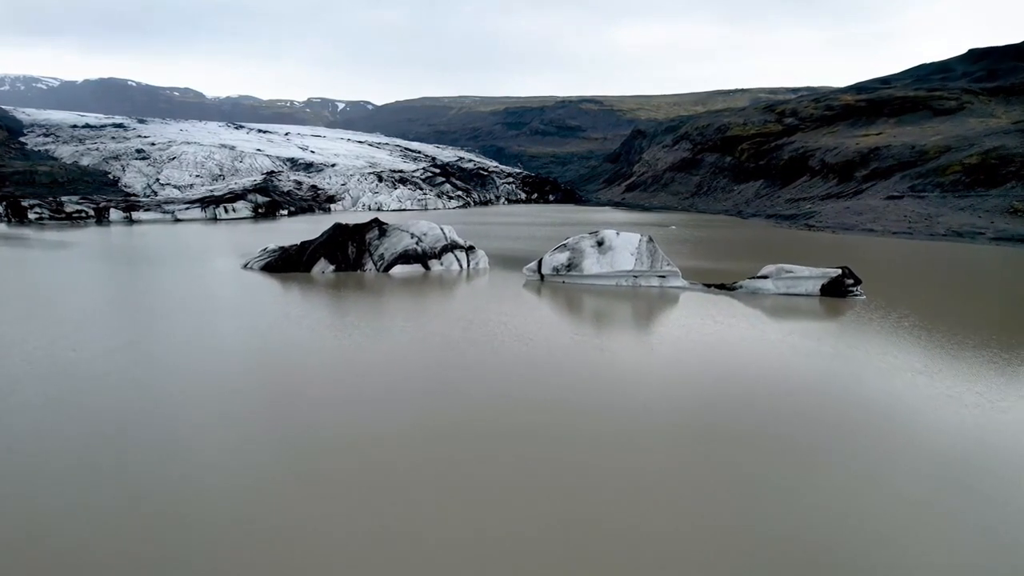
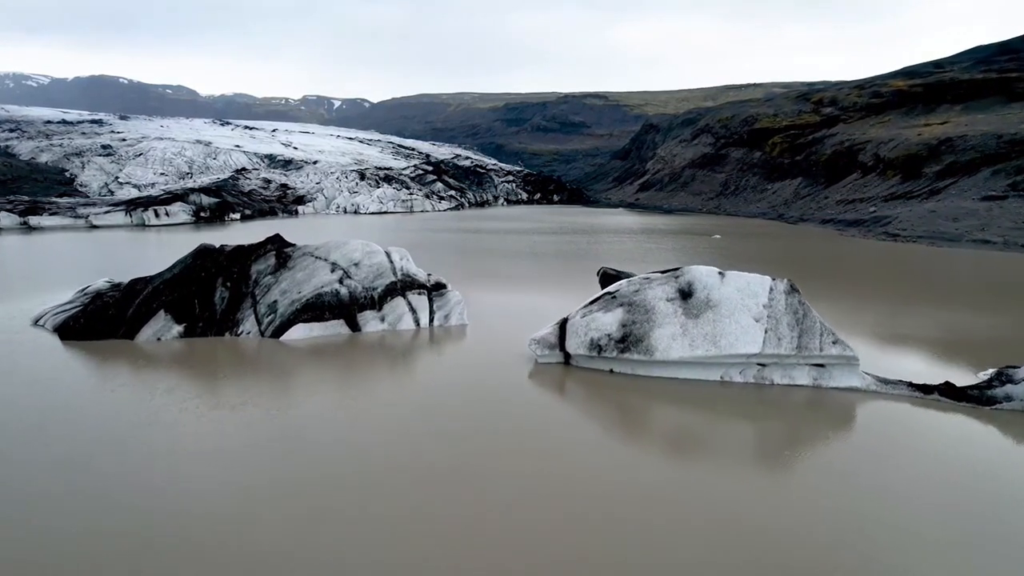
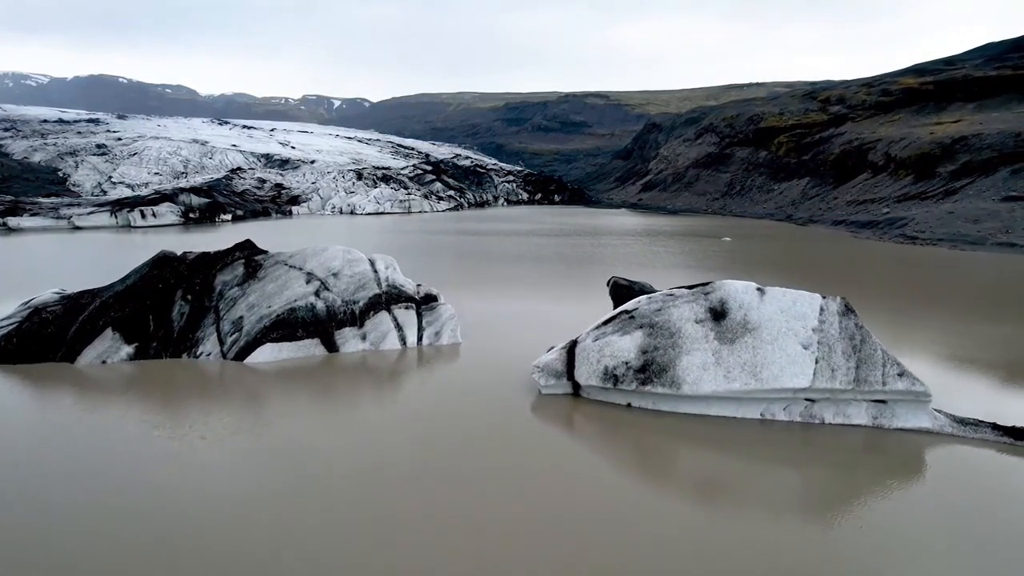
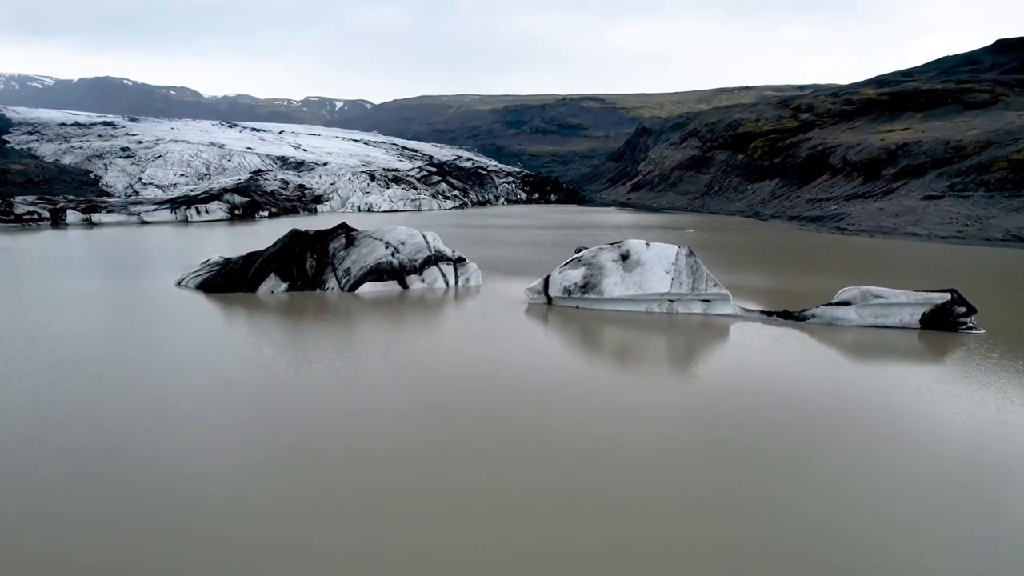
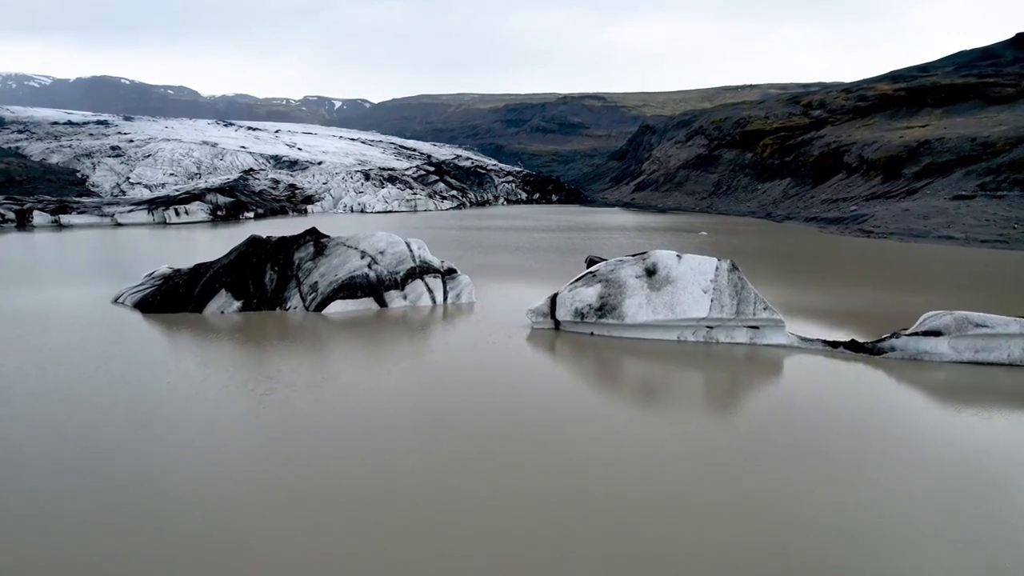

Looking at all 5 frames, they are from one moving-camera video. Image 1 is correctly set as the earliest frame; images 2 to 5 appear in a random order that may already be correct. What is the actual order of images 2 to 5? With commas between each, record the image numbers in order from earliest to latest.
4, 5, 2, 3
